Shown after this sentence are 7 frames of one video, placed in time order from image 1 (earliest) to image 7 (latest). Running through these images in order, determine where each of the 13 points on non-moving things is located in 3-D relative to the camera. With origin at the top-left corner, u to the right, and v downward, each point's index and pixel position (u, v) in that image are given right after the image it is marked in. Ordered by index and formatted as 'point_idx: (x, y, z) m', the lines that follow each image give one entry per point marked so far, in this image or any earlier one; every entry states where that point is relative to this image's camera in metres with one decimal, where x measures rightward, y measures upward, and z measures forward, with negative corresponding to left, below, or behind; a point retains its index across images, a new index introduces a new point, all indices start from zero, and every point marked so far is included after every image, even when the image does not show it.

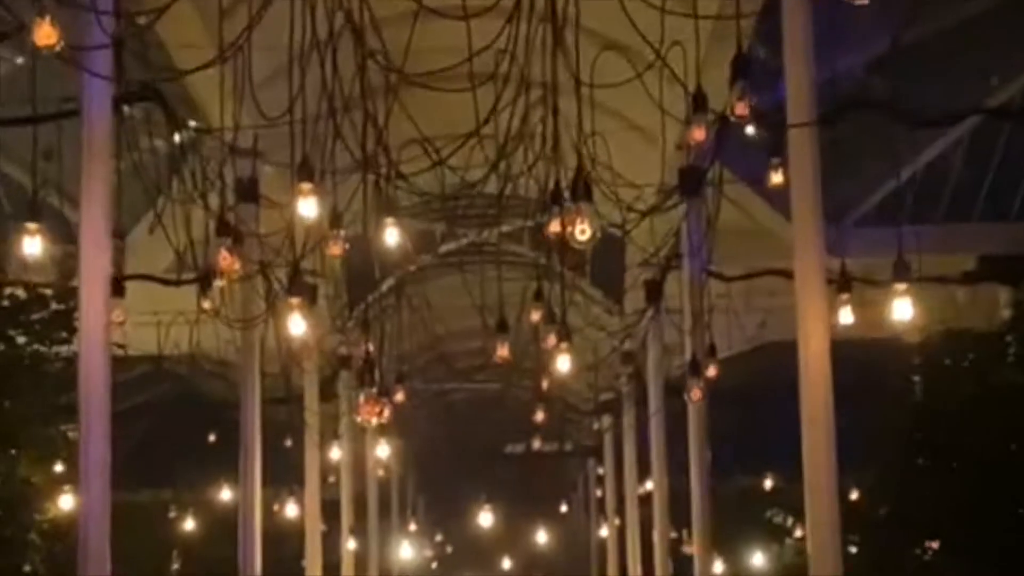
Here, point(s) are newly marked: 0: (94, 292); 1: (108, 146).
0: (-2.3, 0.0, +9.2) m
1: (-2.3, +0.8, +9.5) m
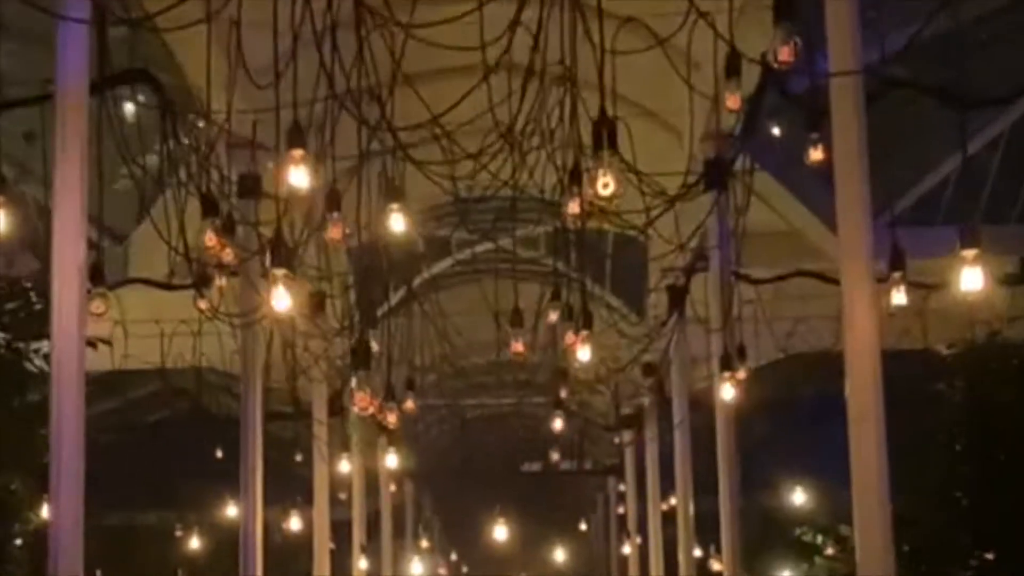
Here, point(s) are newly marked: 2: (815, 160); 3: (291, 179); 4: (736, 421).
0: (-2.3, +0.1, +8.3) m
1: (-2.3, +0.9, +8.6) m
2: (+1.9, +0.8, +10.4) m
3: (-1.1, +0.6, +8.3) m
4: (+2.0, -1.3, +14.6) m
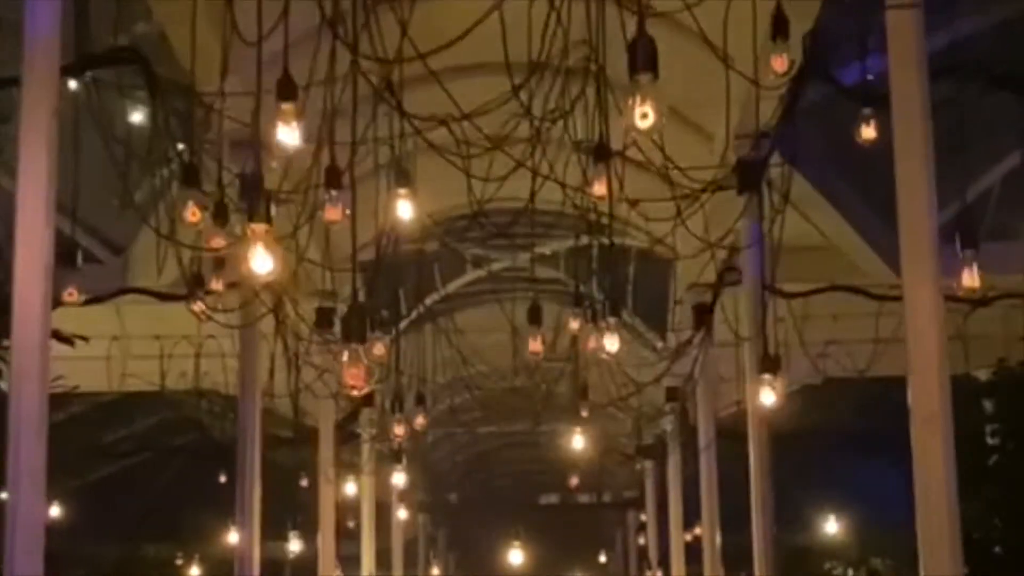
0: (-2.2, +0.2, +7.3) m
1: (-2.2, +1.0, +7.6) m
2: (+2.0, +0.9, +9.4) m
3: (-1.0, +0.7, +7.3) m
4: (+2.1, -1.3, +13.5) m
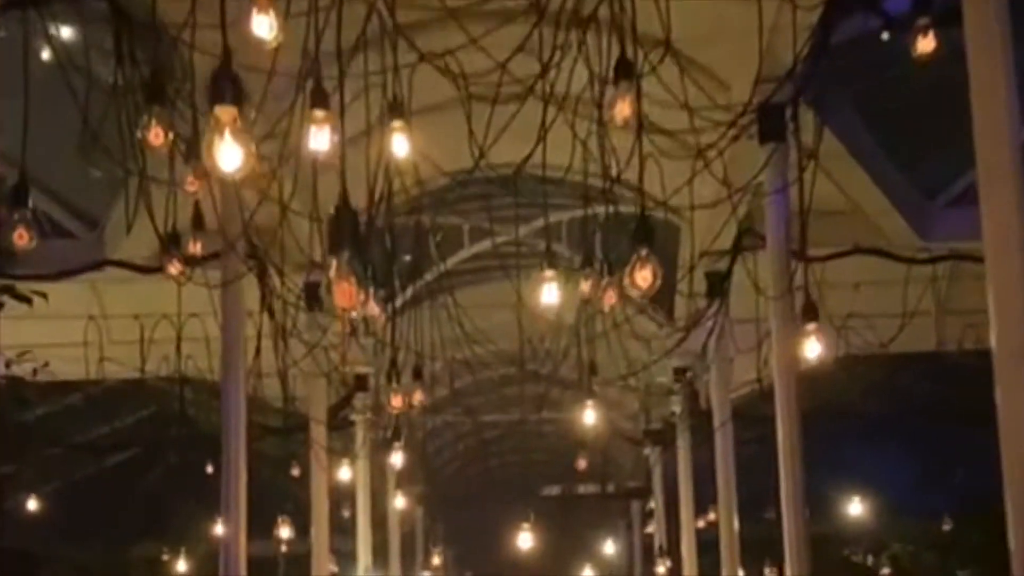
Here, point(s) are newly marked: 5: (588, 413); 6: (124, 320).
0: (-2.1, +0.5, +6.2) m
1: (-2.1, +1.3, +6.5) m
2: (+2.1, +1.2, +8.3) m
3: (-1.0, +1.0, +6.2) m
4: (+2.2, -1.0, +12.4) m
5: (+0.6, -1.1, +13.7) m
6: (-4.5, -0.4, +18.6) m
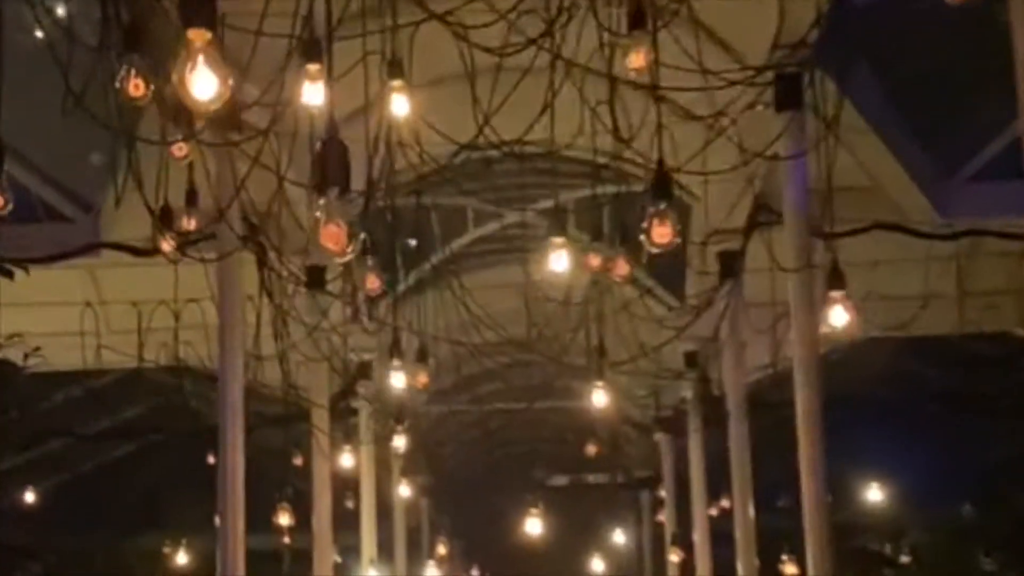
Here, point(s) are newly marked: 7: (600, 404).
0: (-2.1, +0.6, +5.7) m
1: (-2.1, +1.5, +6.0) m
2: (+2.1, +1.4, +7.8) m
3: (-1.0, +1.1, +5.7) m
4: (+2.3, -0.8, +11.9) m
5: (+0.7, -0.9, +13.2) m
6: (-4.4, -0.2, +18.2) m
7: (+0.7, -0.9, +13.2) m
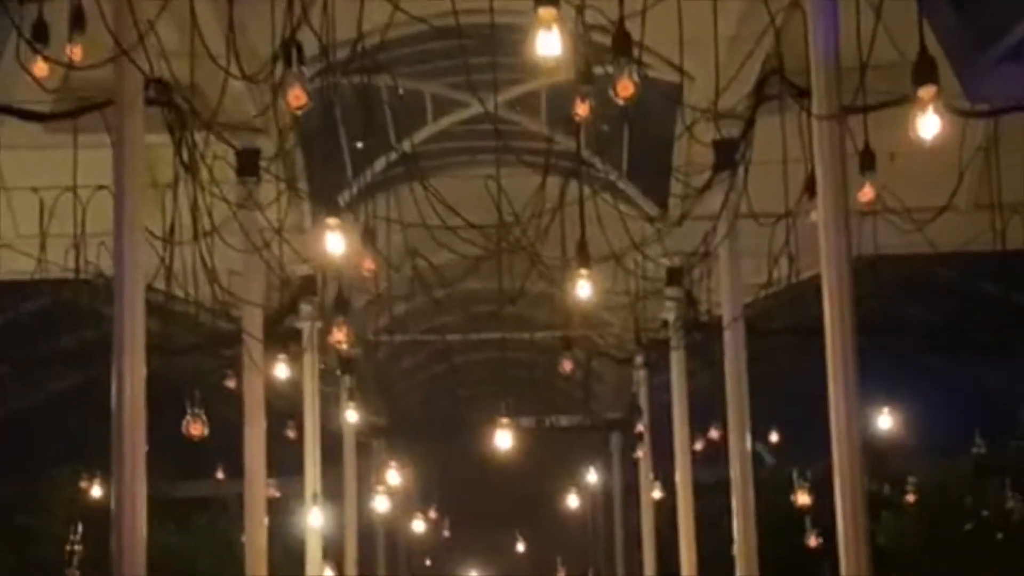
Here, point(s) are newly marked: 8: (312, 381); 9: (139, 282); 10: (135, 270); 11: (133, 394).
0: (-2.1, +1.3, +3.3) m
1: (-2.1, +2.2, +3.6) m
2: (+2.0, +2.1, +5.5) m
3: (-1.0, +1.8, +3.4) m
4: (+2.1, +0.1, +9.7) m
5: (+0.5, 0.0, +10.9) m
6: (-4.7, +0.8, +15.8) m
7: (+0.5, -0.1, +11.0) m
8: (-2.2, -1.1, +17.8) m
9: (-2.3, +0.1, +10.0) m
10: (-2.3, +0.2, +10.0) m
11: (-2.3, -0.5, +9.9) m
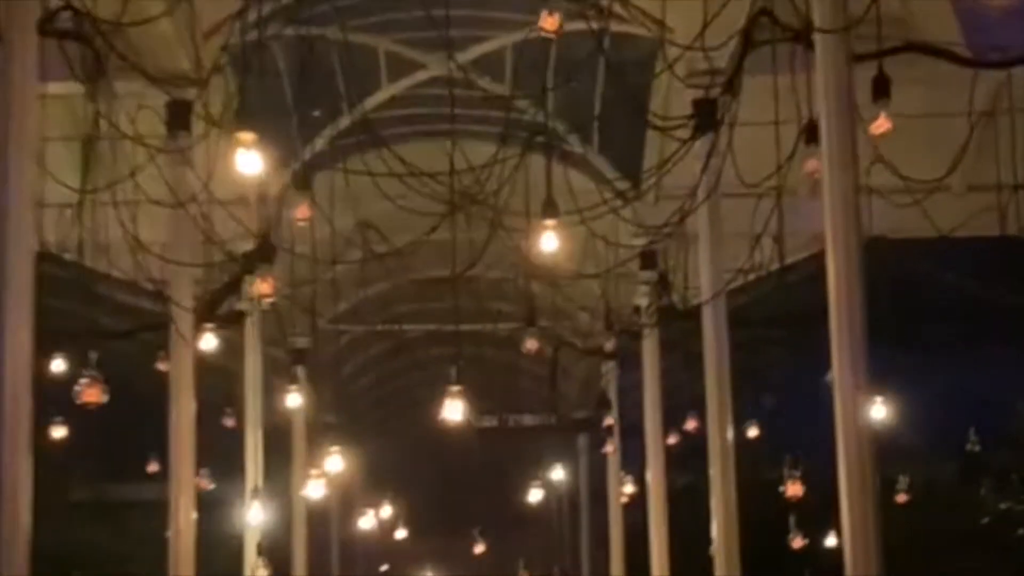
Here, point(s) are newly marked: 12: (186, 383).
0: (-2.2, +1.7, +1.9) m
1: (-2.2, +2.5, +2.2) m
2: (+1.9, +2.4, +4.1) m
3: (-1.1, +2.2, +2.0) m
4: (+1.8, +0.3, +8.3) m
5: (+0.2, +0.3, +9.5) m
6: (-5.1, +1.1, +14.3) m
7: (+0.2, +0.2, +9.6) m
8: (-2.6, -0.9, +16.4) m
9: (-2.5, +0.4, +8.5) m
10: (-2.6, +0.5, +8.5) m
11: (-2.5, -0.2, +8.4) m
12: (-2.6, -0.9, +13.2) m
